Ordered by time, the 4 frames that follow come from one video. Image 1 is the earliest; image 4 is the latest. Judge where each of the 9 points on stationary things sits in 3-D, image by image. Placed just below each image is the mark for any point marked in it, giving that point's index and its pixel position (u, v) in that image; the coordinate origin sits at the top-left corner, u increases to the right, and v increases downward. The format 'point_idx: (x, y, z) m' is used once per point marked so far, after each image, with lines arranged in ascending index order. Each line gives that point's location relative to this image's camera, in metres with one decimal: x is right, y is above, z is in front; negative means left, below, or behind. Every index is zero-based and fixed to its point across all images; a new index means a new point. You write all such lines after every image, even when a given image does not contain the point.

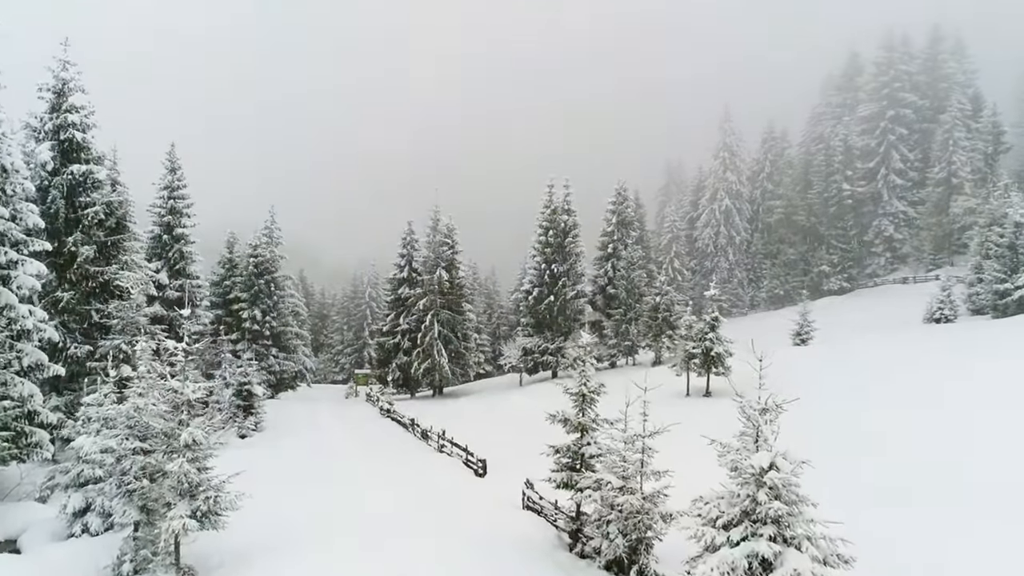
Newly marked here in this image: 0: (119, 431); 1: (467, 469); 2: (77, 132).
0: (-7.1, -2.6, +9.4) m
1: (-1.4, -6.1, +17.0) m
2: (-16.1, +5.8, +19.0) m
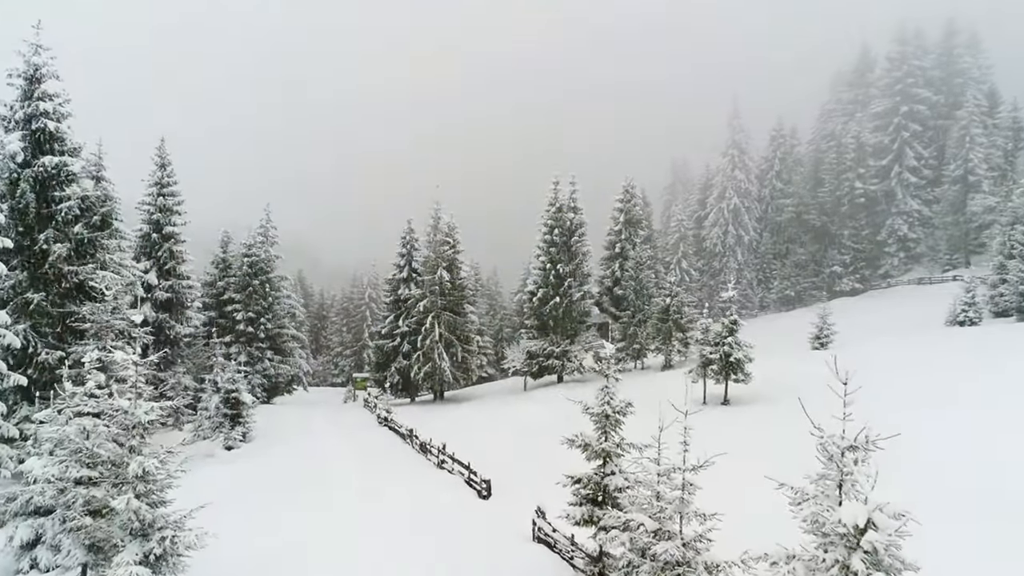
0: (-7.0, -2.6, +8.0) m
1: (-1.2, -6.1, +15.6) m
2: (-15.9, +5.7, +17.7) m
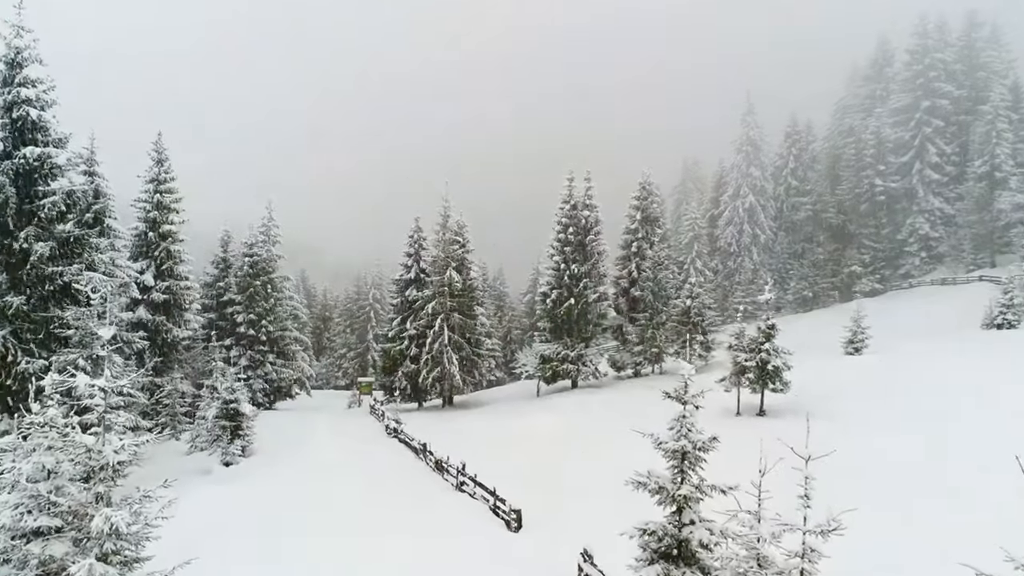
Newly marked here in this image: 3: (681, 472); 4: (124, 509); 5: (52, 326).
0: (-6.2, -2.7, +6.5) m
1: (-0.5, -6.2, +14.0) m
2: (-15.1, +5.6, +16.2) m
3: (+2.2, -2.4, +6.7) m
4: (-4.8, -2.7, +6.4) m
5: (-14.6, -1.2, +16.3) m
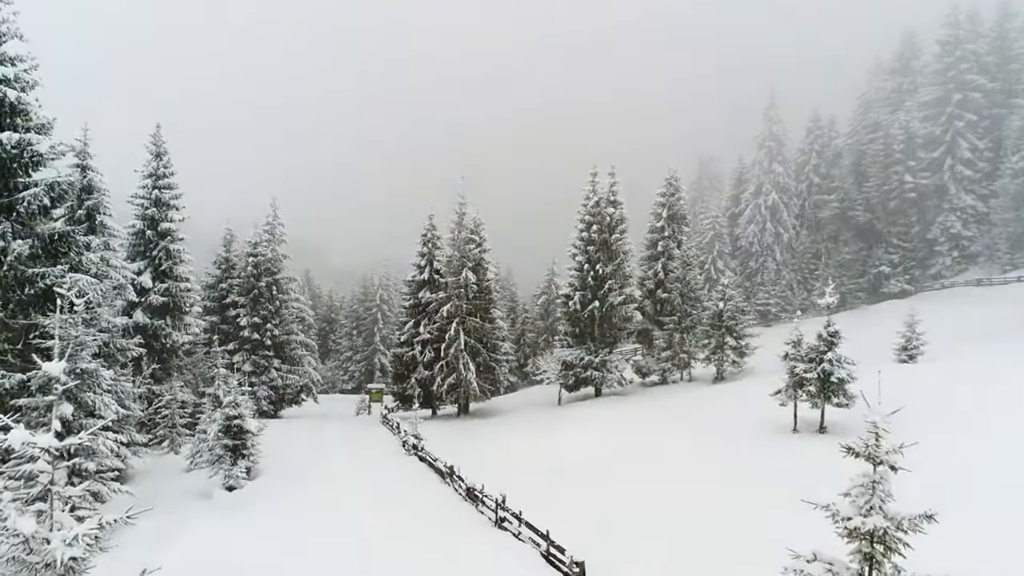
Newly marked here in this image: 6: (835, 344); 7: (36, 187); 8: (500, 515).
0: (-5.1, -2.8, +4.5) m
1: (+0.7, -6.3, +12.1) m
2: (-14.0, +5.5, +14.3) m
3: (+3.3, -2.5, +4.8) m
4: (-3.7, -2.8, +4.5) m
5: (-13.4, -1.3, +14.4) m
6: (+11.5, -2.0, +18.4) m
7: (-13.5, +2.8, +14.6) m
8: (-0.5, -6.2, +14.4) m
